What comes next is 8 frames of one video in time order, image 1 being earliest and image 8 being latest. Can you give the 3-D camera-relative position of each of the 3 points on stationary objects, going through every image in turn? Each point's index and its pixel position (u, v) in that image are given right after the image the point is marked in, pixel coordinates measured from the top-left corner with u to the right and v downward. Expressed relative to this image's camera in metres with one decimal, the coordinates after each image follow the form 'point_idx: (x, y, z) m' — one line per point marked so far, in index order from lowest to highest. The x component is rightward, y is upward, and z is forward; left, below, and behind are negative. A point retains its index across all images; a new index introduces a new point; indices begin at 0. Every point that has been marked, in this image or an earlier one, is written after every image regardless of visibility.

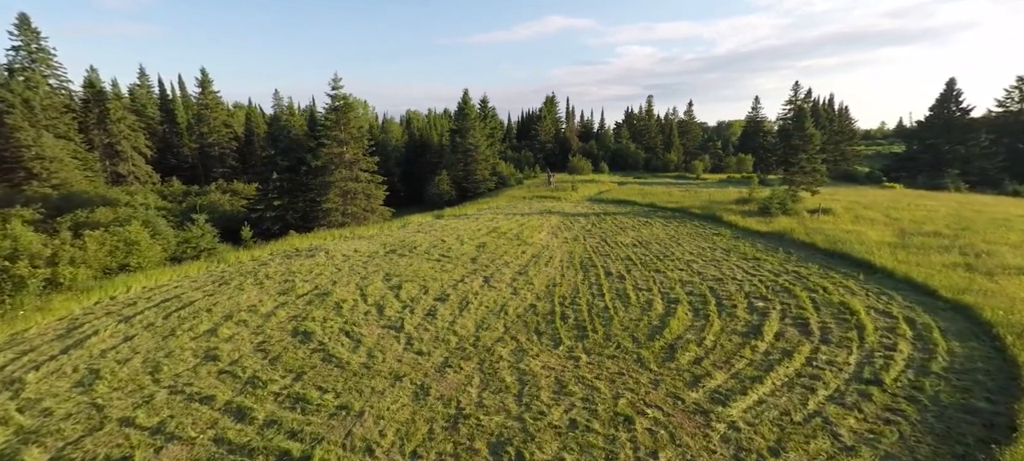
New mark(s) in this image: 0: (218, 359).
0: (-4.9, -2.2, +8.3) m
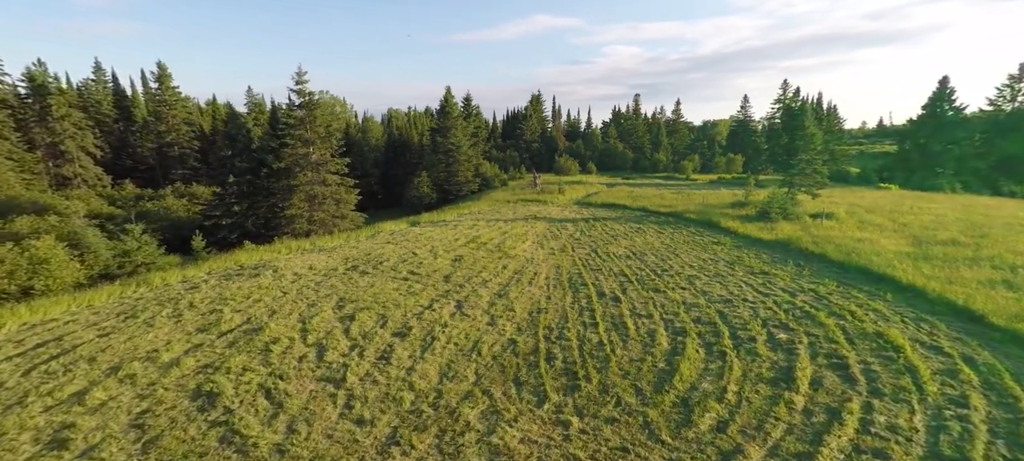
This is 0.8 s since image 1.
0: (-5.3, -2.6, +6.0) m
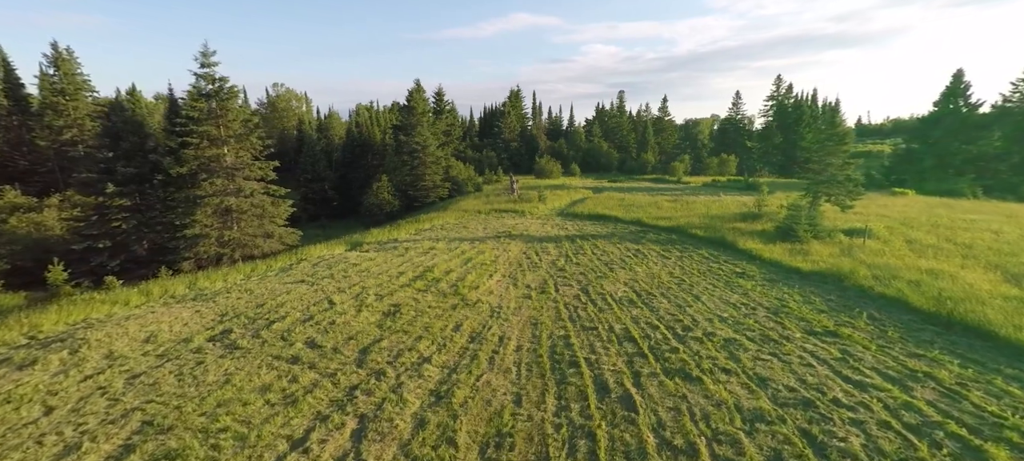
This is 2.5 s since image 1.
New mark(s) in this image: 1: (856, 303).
0: (-6.0, -3.6, +0.4) m
1: (+9.2, -1.9, +13.2) m
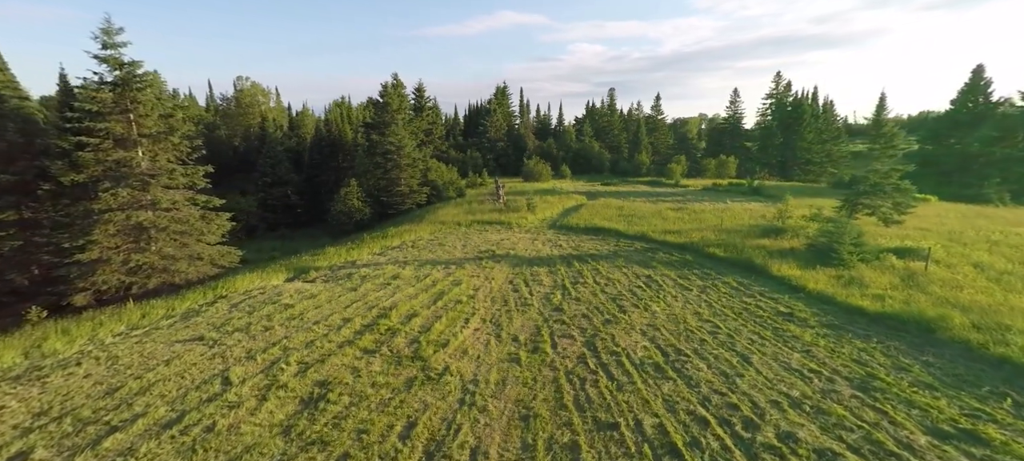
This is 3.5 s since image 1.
0: (-6.0, -4.4, -3.7) m
1: (+8.8, -2.7, +9.5) m
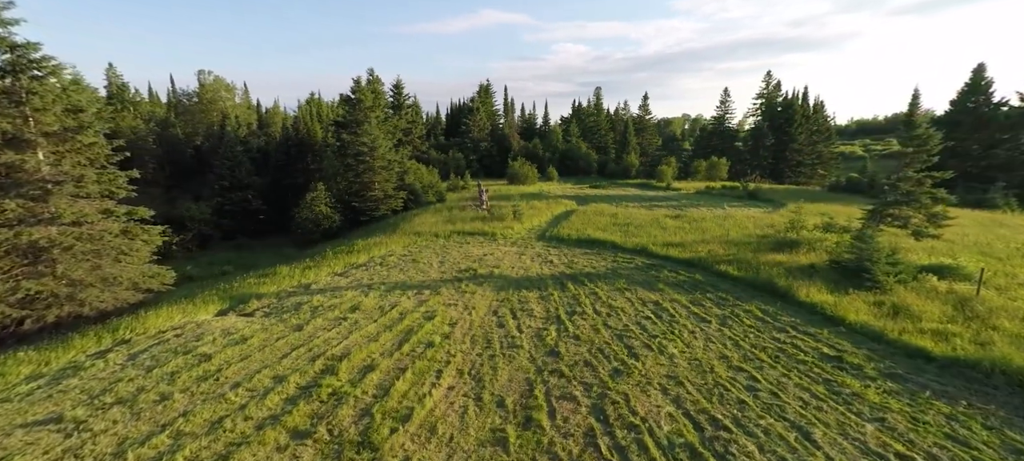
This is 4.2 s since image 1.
0: (-5.8, -5.0, -6.7) m
1: (+8.6, -3.2, +7.0) m
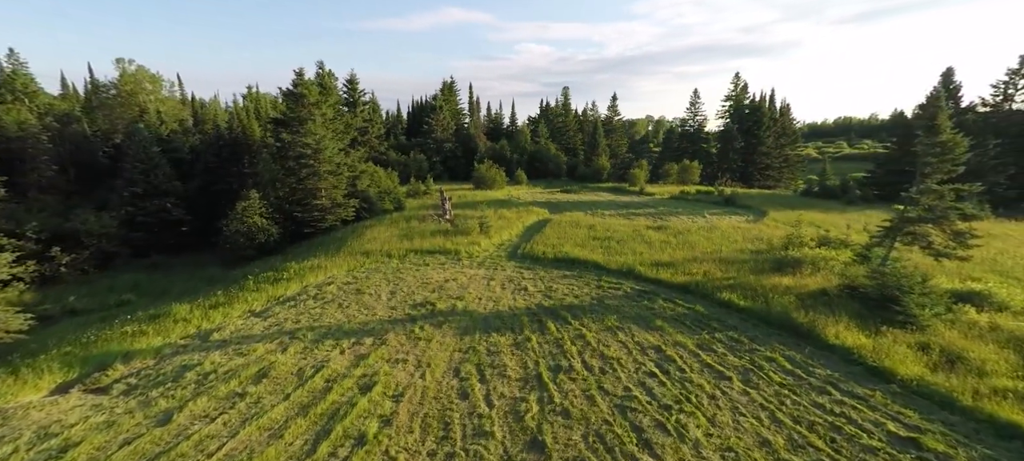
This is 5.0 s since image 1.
0: (-5.0, -5.7, -10.3) m
1: (+8.4, -3.9, +4.4) m
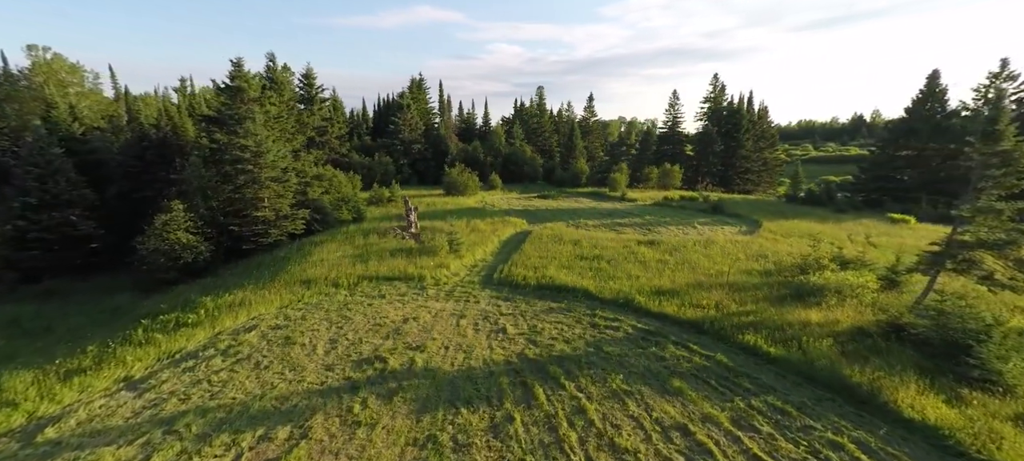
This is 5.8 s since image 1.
0: (-4.2, -6.5, -13.9) m
1: (+8.3, -4.6, +1.5) m
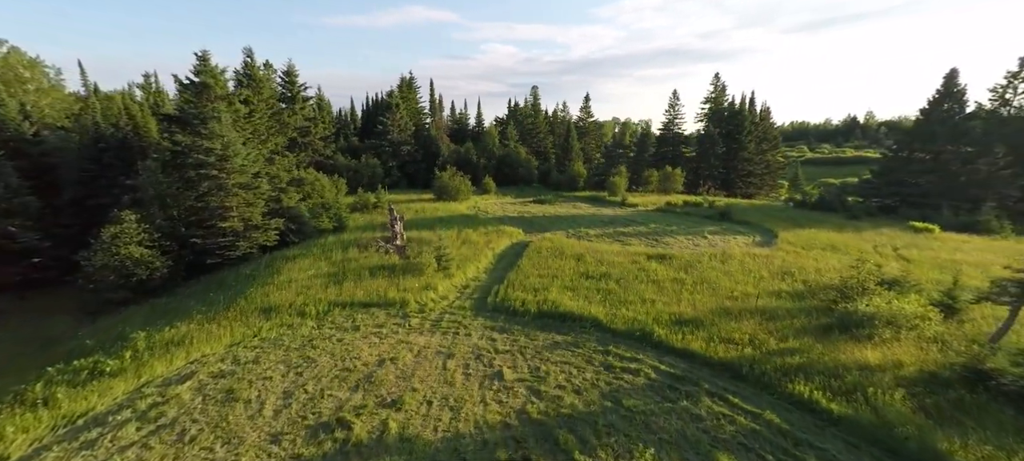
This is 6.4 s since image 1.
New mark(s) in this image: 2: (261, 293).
0: (-3.9, -7.0, -16.4) m
1: (+8.4, -5.2, -0.9) m
2: (-8.0, -1.9, +15.6) m
